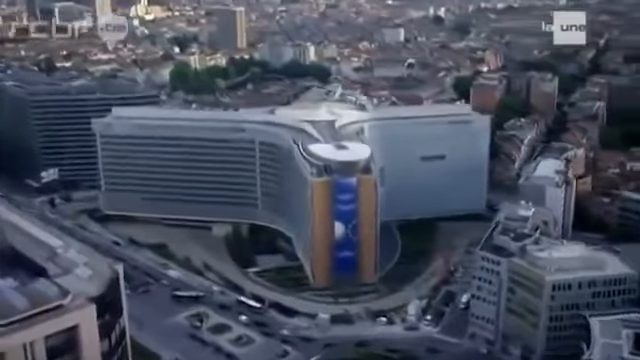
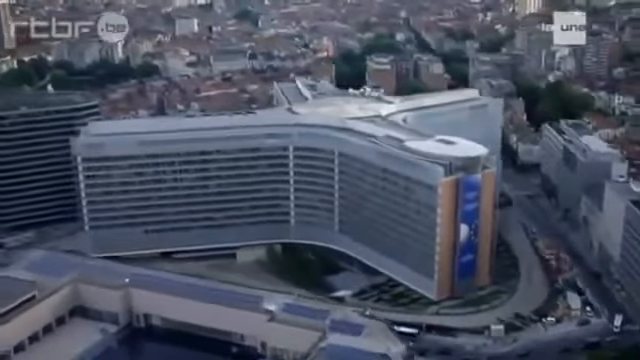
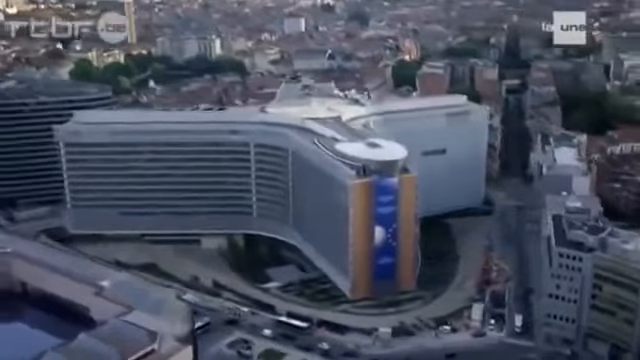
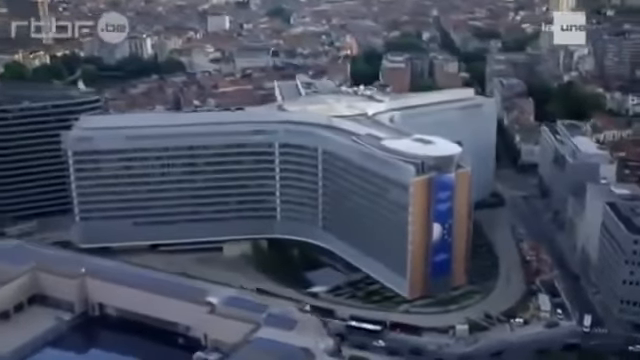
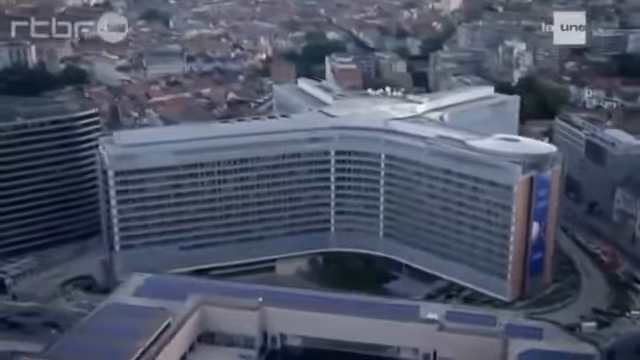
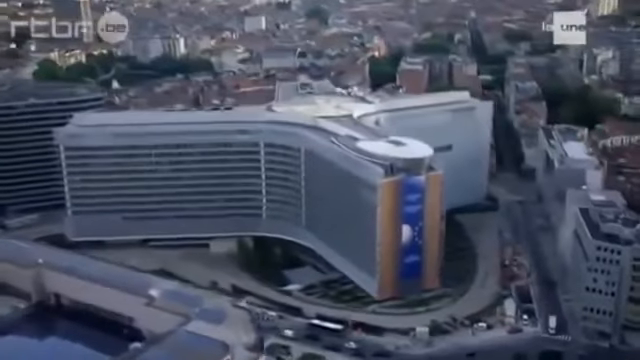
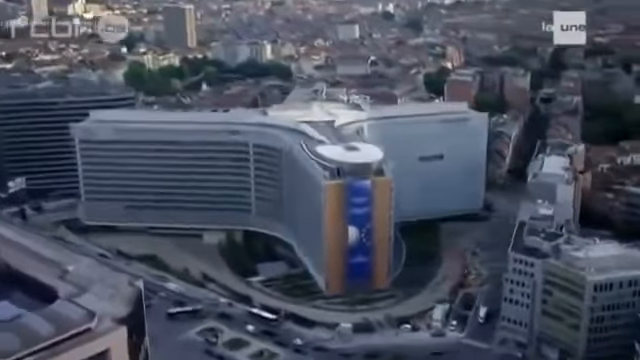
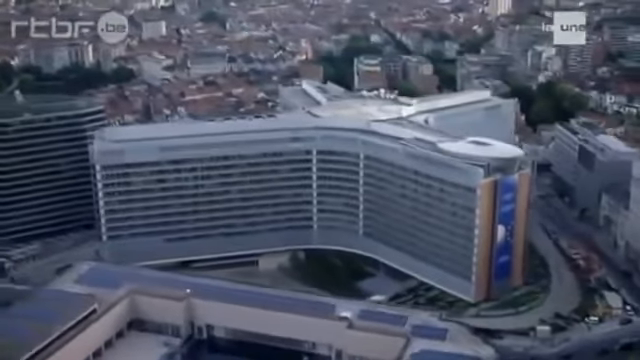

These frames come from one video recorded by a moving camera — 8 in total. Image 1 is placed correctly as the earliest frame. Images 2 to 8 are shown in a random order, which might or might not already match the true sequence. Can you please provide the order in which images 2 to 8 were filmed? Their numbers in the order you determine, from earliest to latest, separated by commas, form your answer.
7, 3, 6, 4, 2, 8, 5
